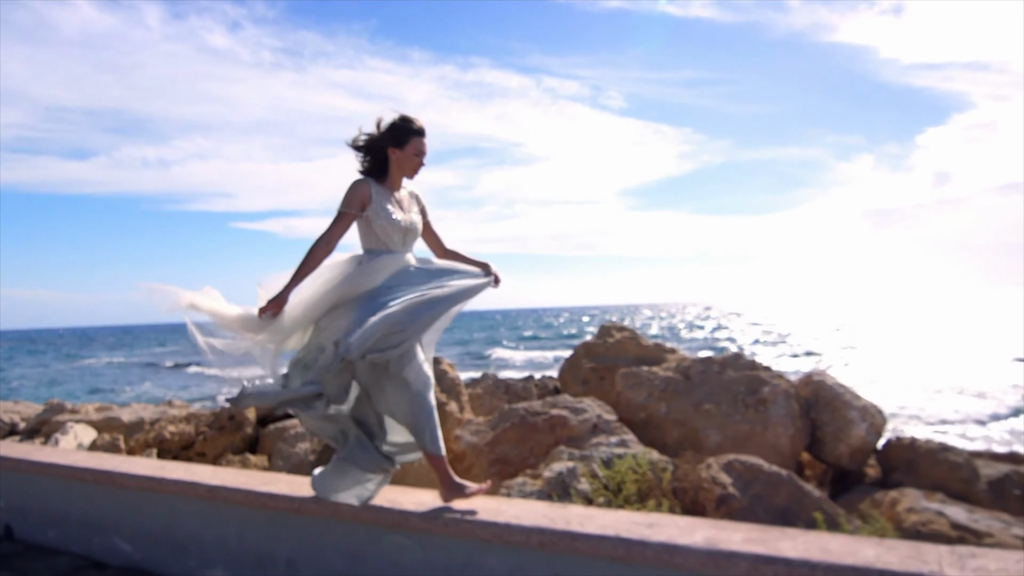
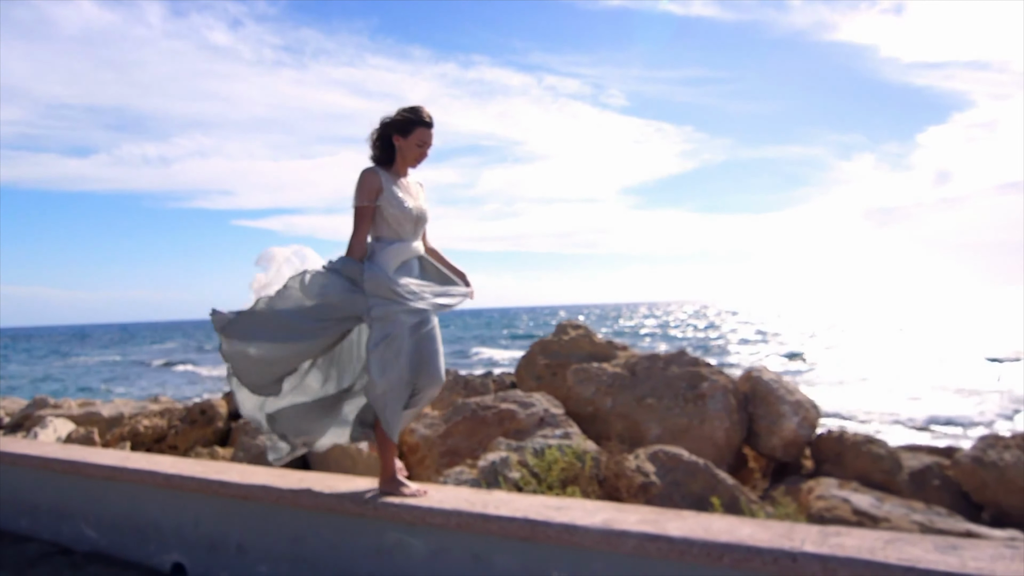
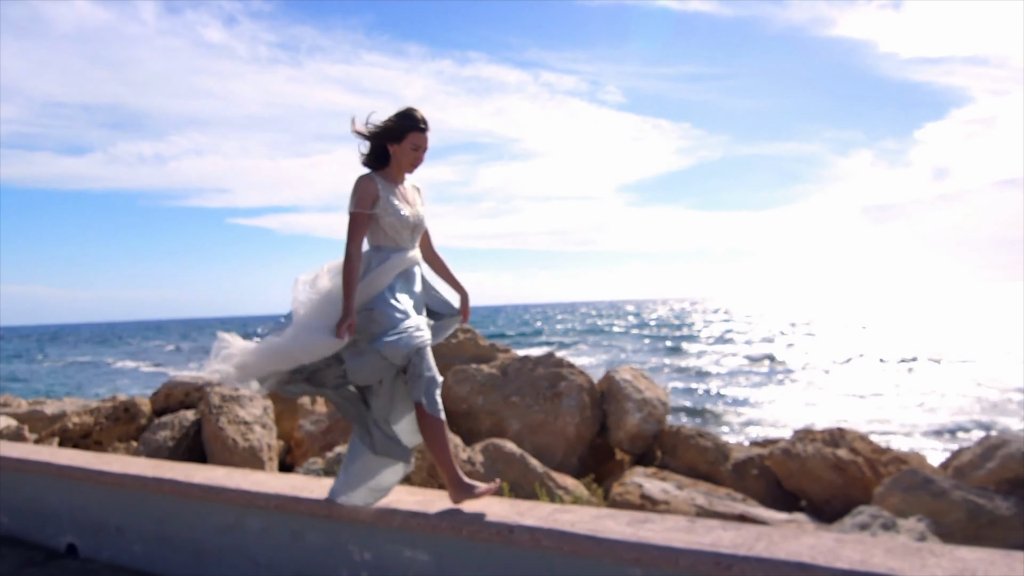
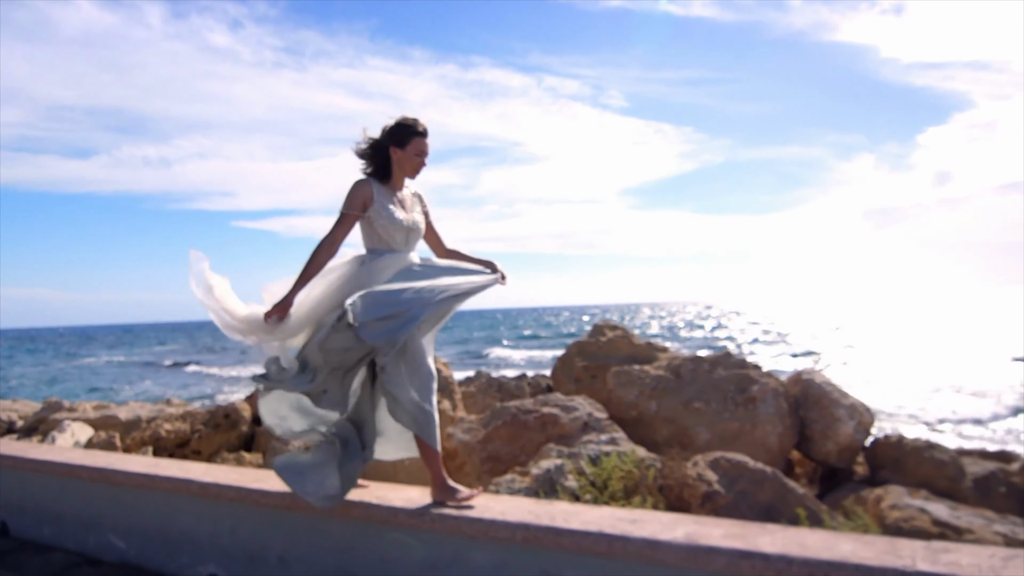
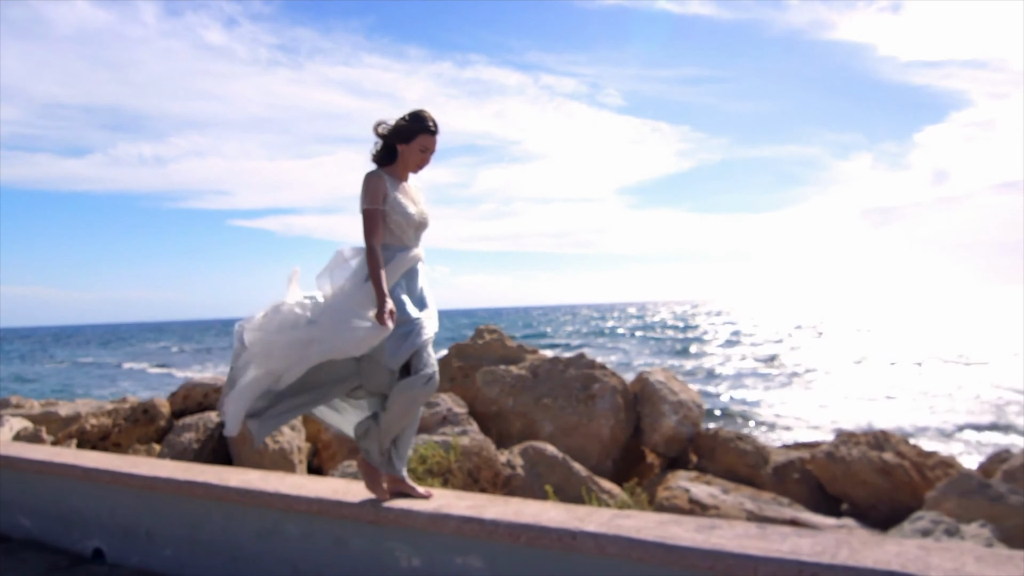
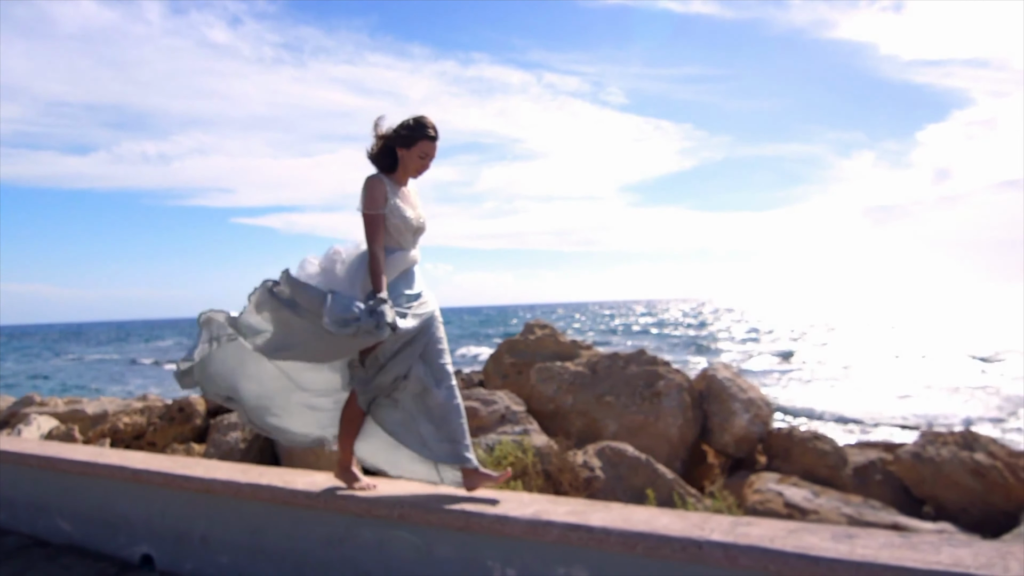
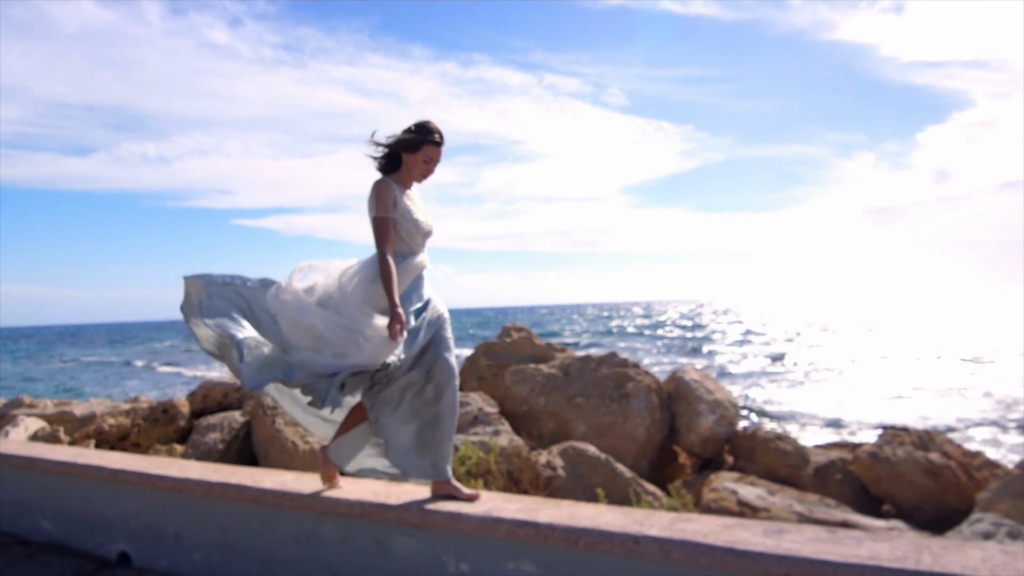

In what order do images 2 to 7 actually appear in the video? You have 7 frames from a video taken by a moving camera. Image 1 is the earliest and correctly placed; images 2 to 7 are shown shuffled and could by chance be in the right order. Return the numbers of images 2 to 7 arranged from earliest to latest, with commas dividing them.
4, 2, 6, 7, 5, 3
